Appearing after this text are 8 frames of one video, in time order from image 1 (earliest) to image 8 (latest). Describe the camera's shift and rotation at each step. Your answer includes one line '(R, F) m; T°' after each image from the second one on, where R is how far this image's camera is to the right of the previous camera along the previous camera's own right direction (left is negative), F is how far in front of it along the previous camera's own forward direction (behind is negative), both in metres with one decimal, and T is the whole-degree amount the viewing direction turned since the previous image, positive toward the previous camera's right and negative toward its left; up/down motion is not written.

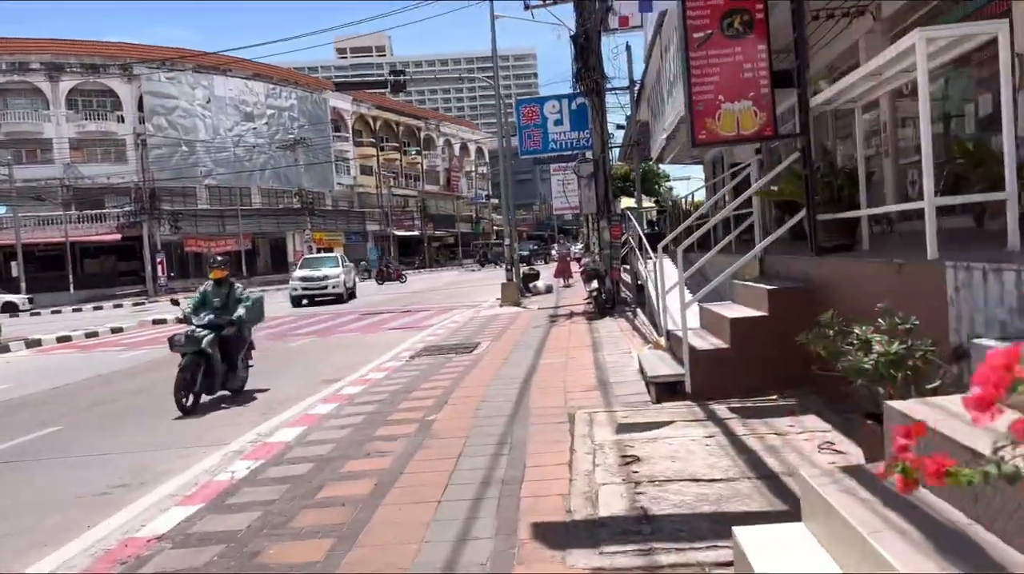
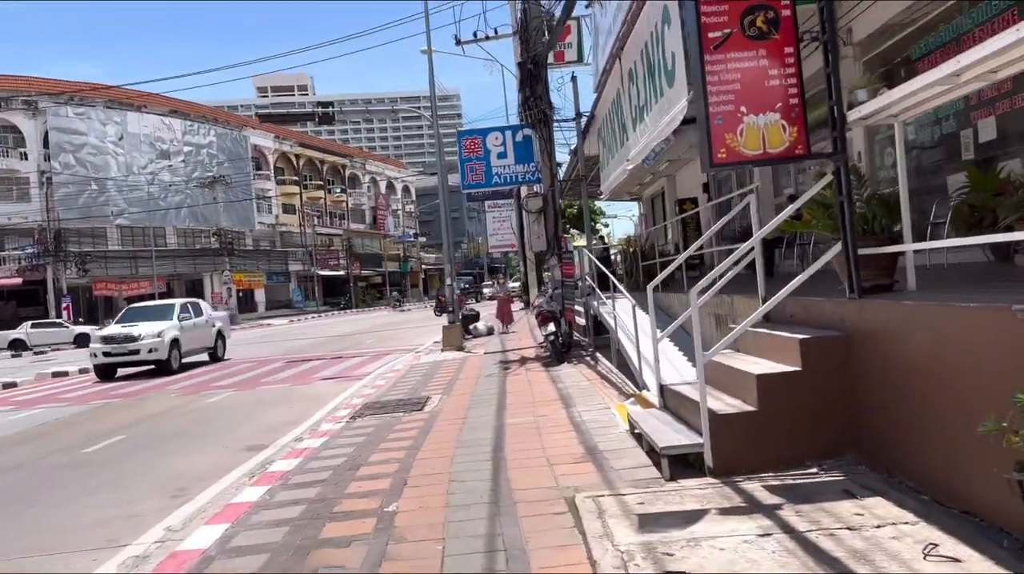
(-0.3, +1.2) m; +5°
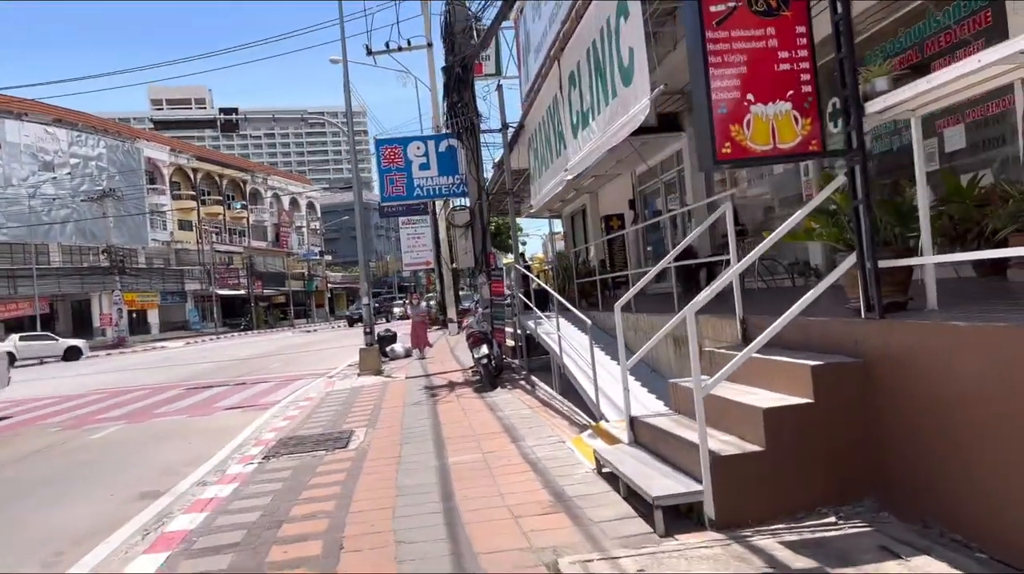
(-0.3, +0.9) m; +6°
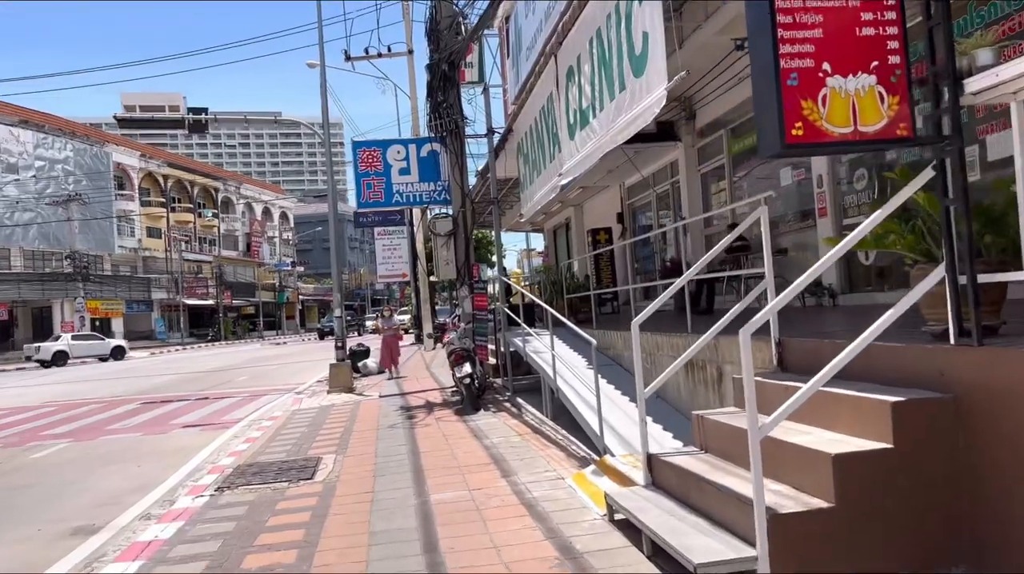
(-0.2, +0.8) m; +2°
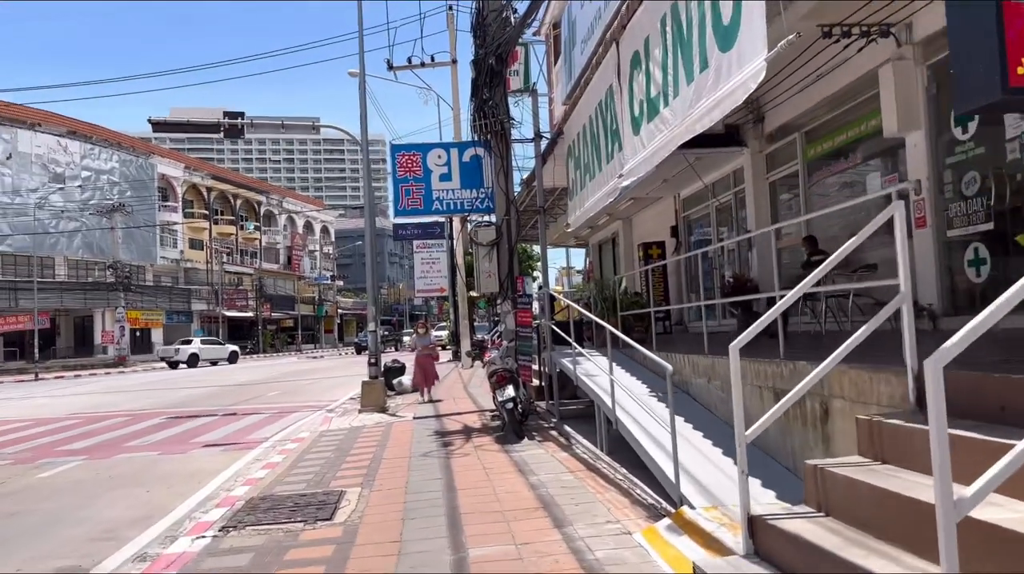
(-0.1, +1.0) m; -3°
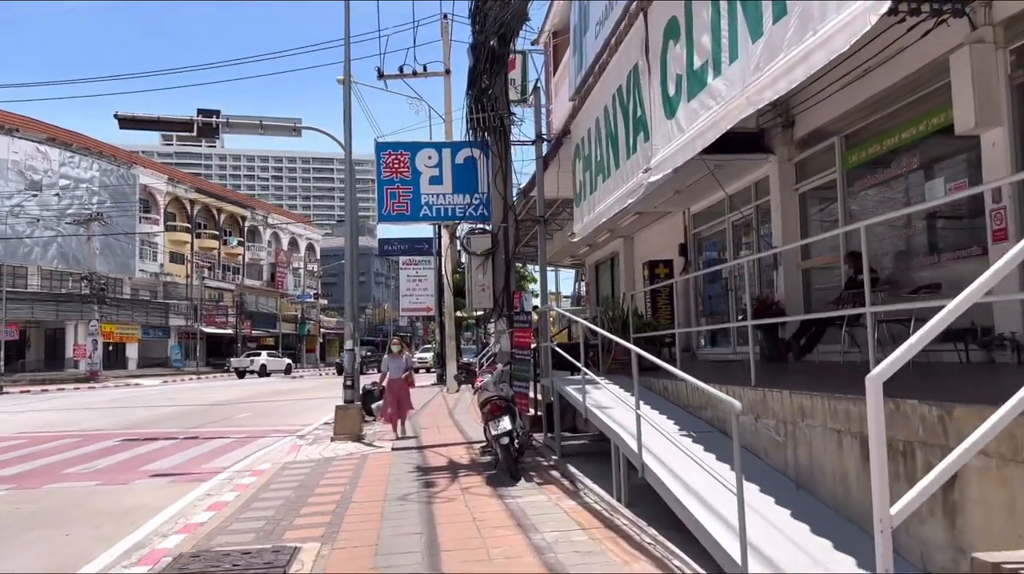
(-0.1, +1.3) m; +1°
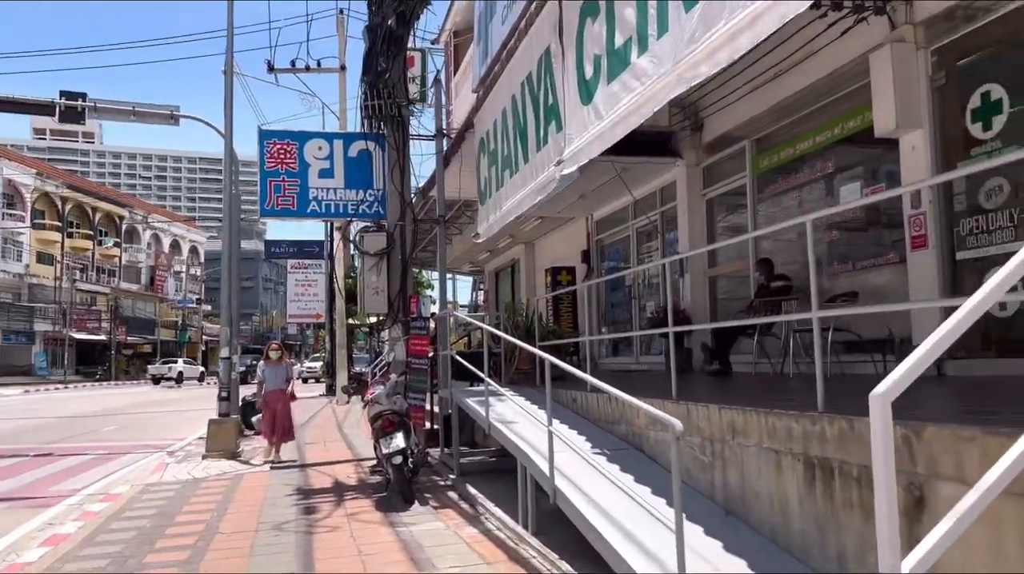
(0.0, +0.7) m; +7°
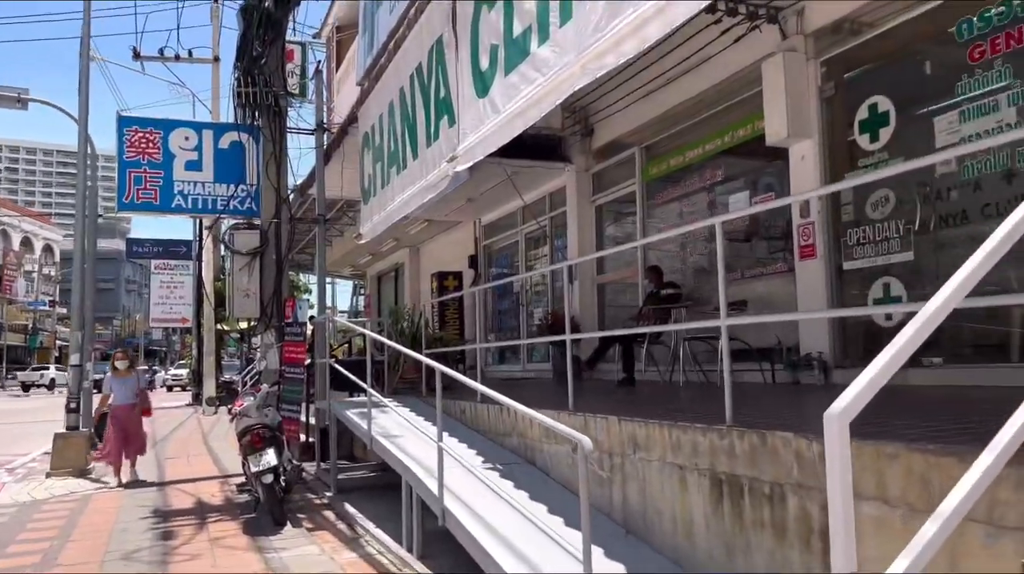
(0.0, +0.4) m; +8°
